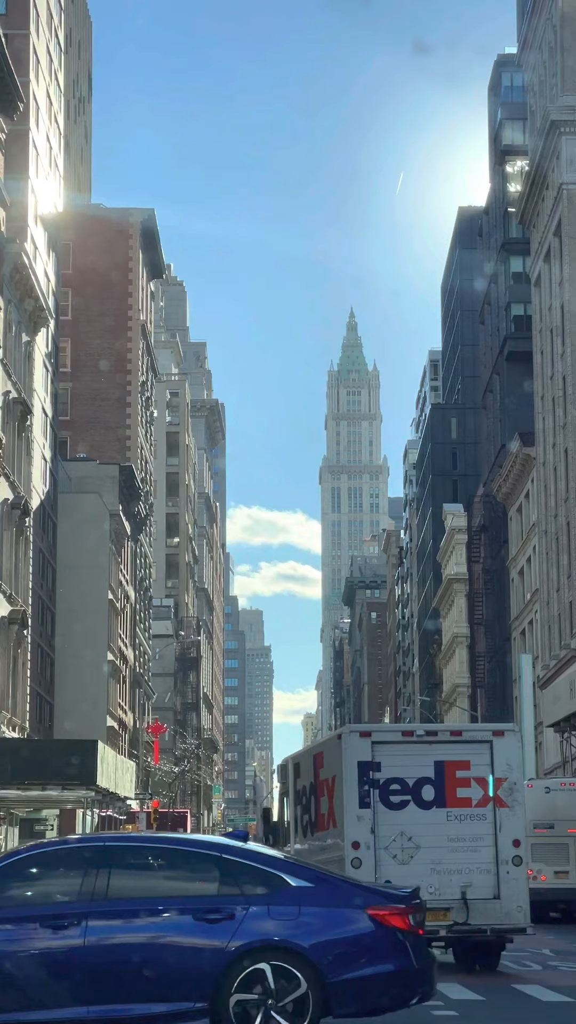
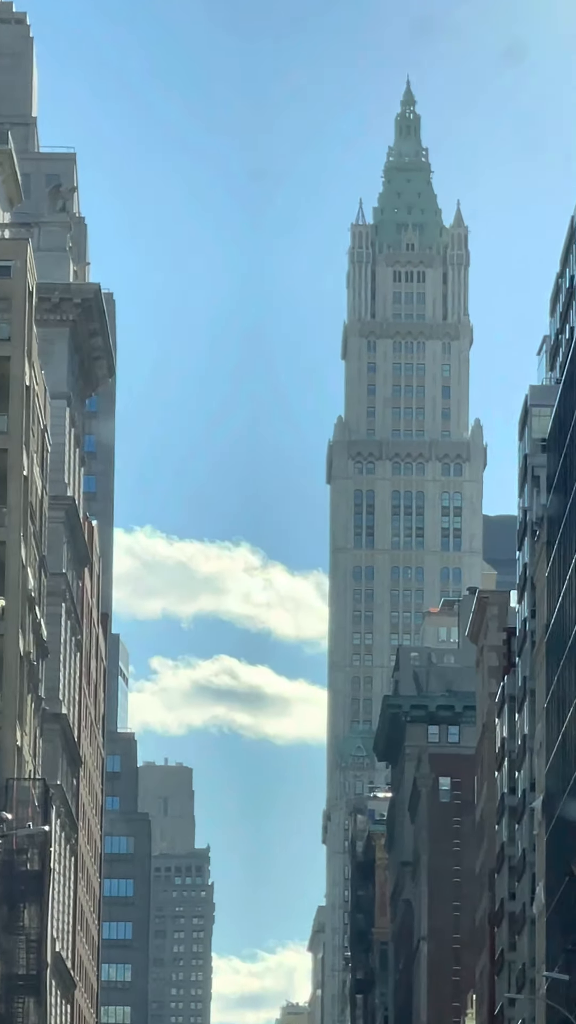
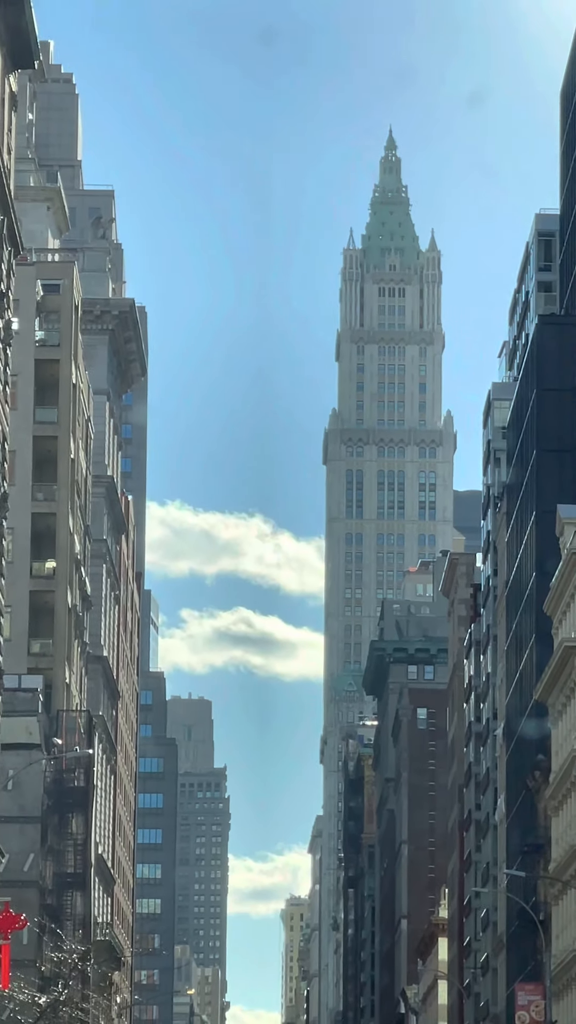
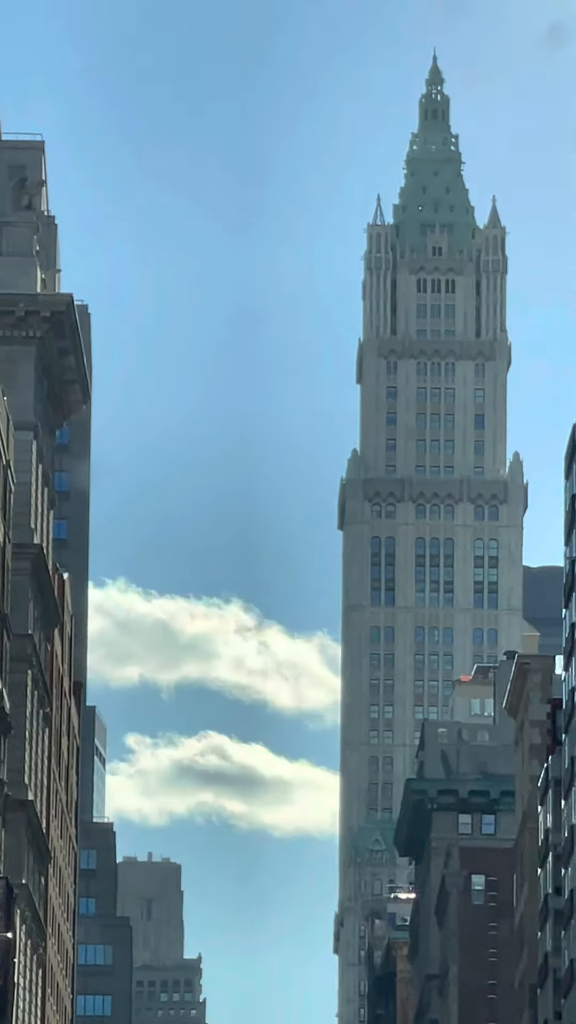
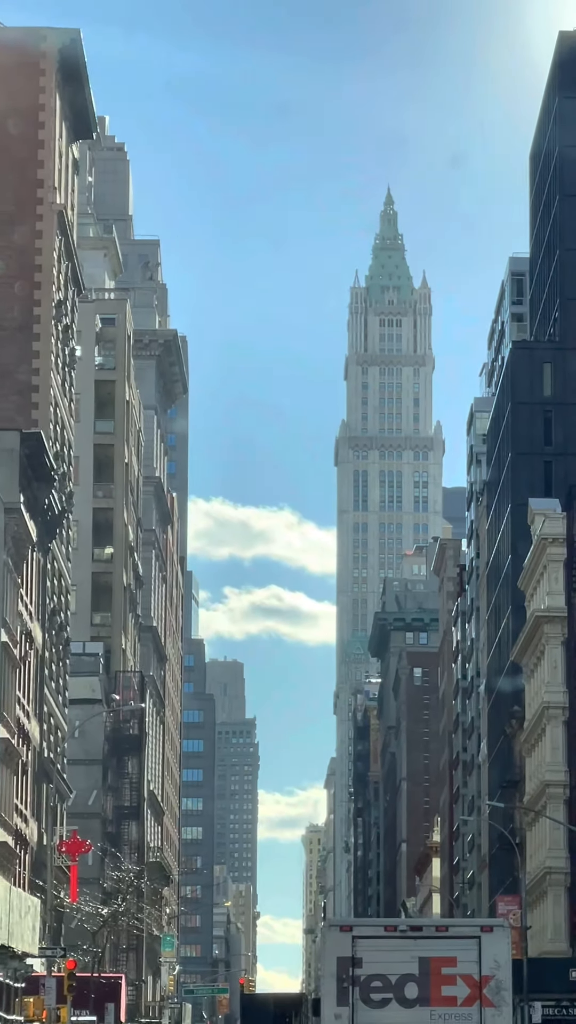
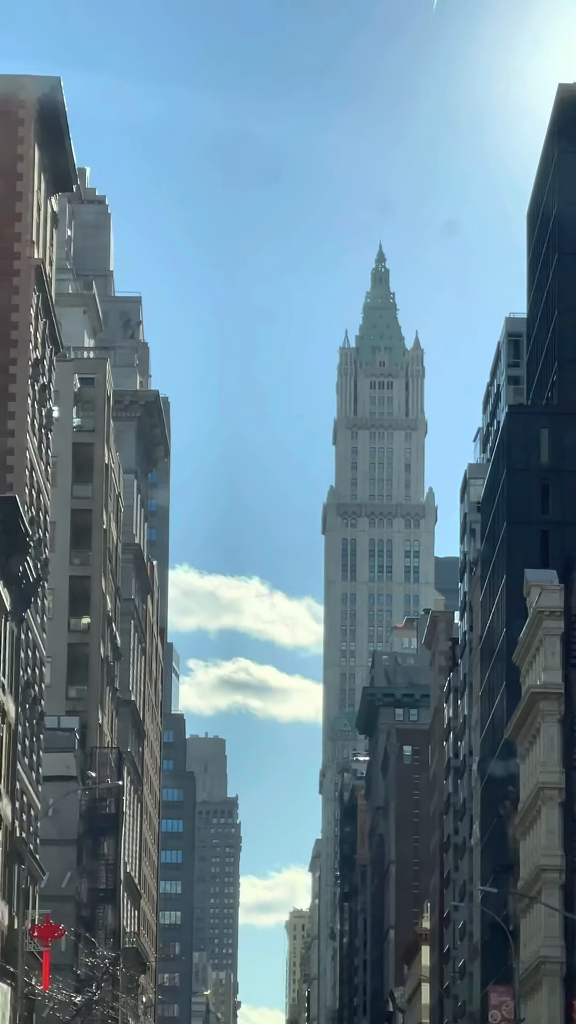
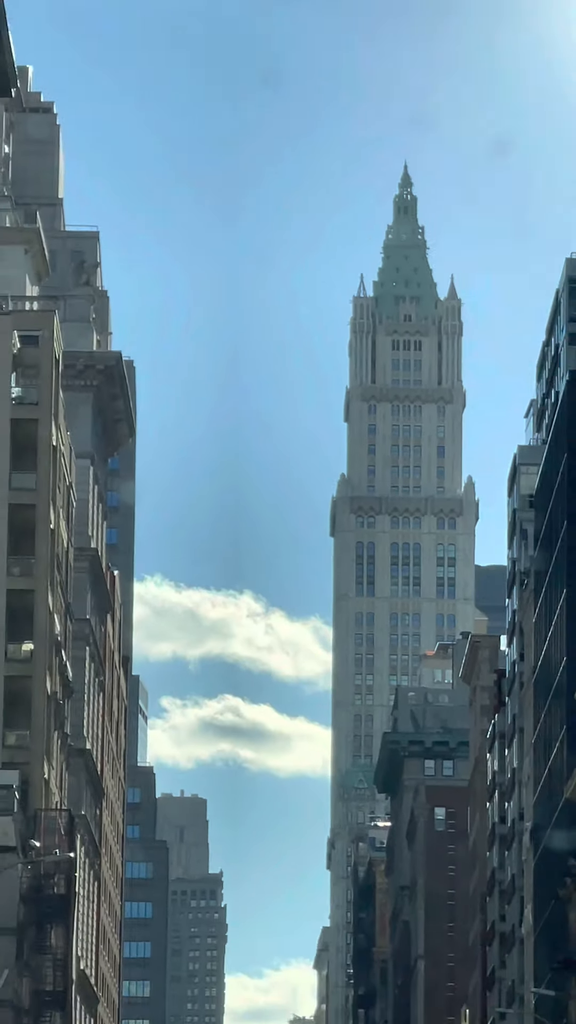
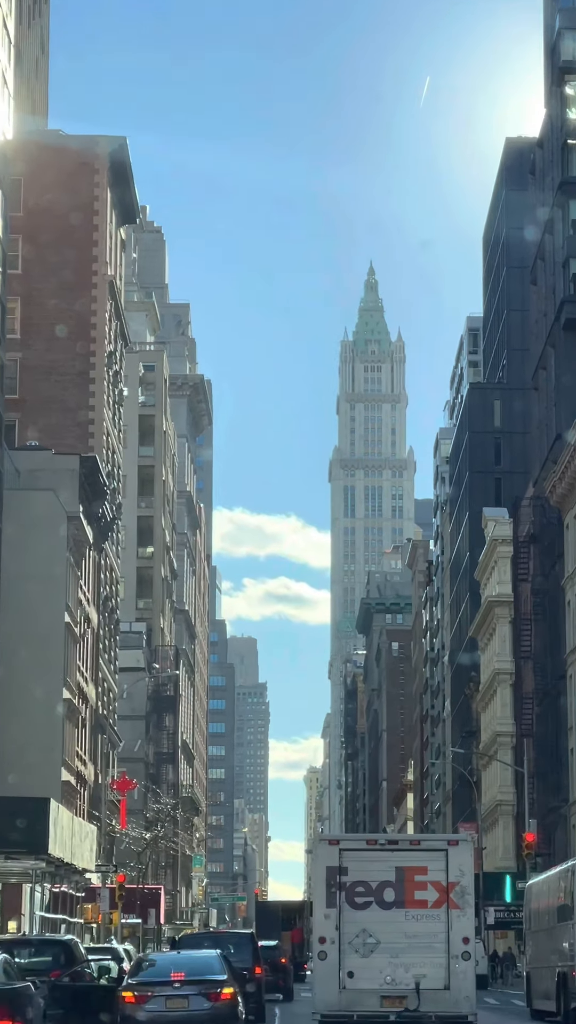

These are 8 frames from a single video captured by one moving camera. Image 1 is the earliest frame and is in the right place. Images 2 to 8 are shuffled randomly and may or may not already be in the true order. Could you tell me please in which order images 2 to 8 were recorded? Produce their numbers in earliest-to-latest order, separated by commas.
8, 5, 3, 2, 4, 7, 6
